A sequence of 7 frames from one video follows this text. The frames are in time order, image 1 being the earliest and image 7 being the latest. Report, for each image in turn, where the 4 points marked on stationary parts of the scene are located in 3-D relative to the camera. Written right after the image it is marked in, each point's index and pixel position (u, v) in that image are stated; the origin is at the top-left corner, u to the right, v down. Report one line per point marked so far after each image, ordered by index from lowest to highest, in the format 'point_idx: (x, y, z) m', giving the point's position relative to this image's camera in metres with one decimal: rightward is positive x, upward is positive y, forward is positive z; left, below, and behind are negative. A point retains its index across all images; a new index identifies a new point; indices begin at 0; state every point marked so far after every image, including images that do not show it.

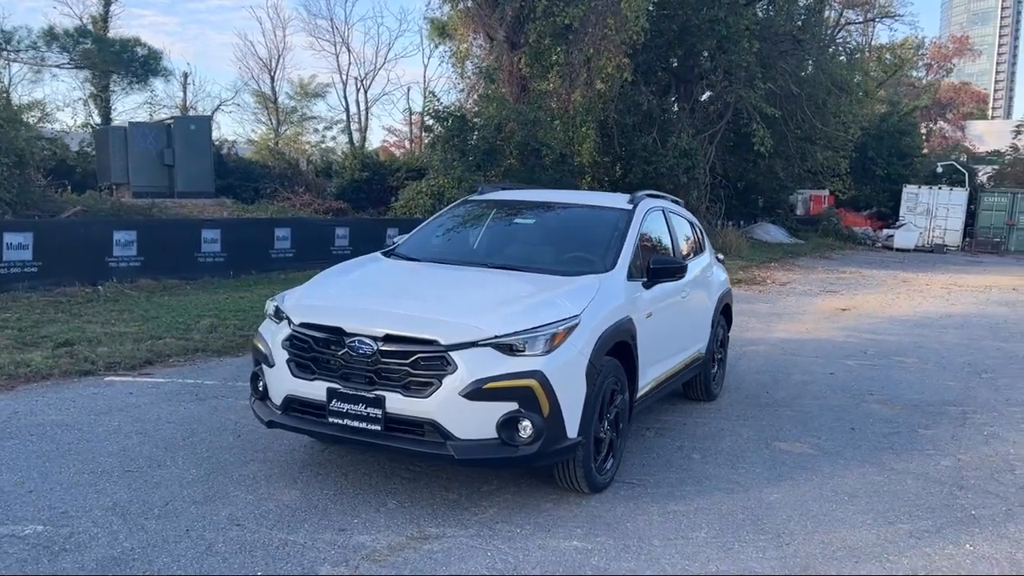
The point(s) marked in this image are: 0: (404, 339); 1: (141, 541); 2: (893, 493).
0: (-0.5, -0.3, +4.4) m
1: (-1.7, -1.2, +4.0) m
2: (+2.3, -1.2, +5.3) m
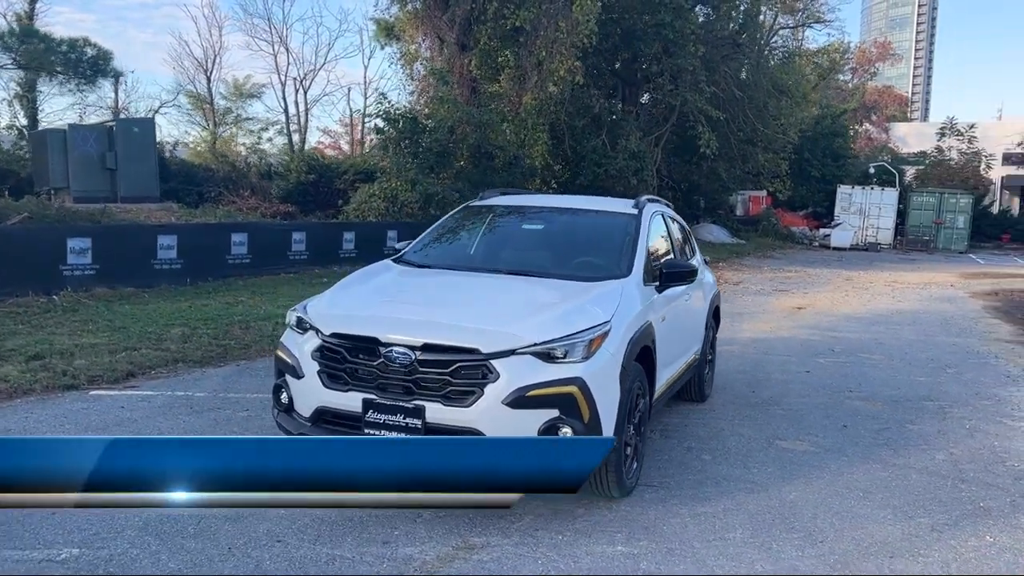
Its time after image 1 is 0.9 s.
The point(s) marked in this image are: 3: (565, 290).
0: (-0.3, -0.3, +4.4) m
1: (-1.5, -1.2, +3.9) m
2: (+2.5, -1.3, +5.5) m
3: (+0.3, 0.0, +5.1) m
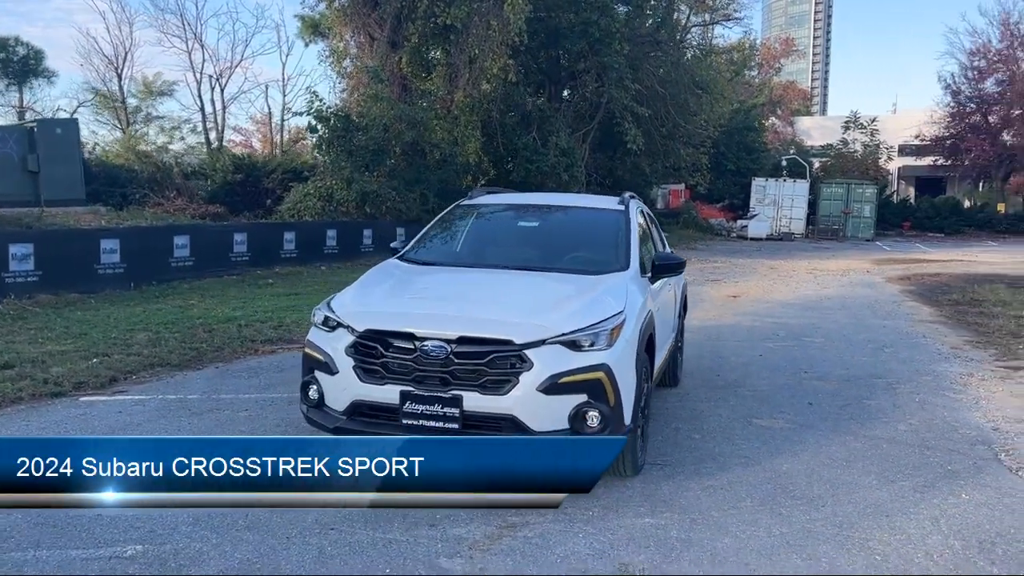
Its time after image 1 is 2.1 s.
0: (-0.2, -0.3, +4.6) m
1: (-1.2, -1.2, +4.1) m
2: (+2.5, -1.2, +6.1) m
3: (+0.4, 0.0, +5.4) m
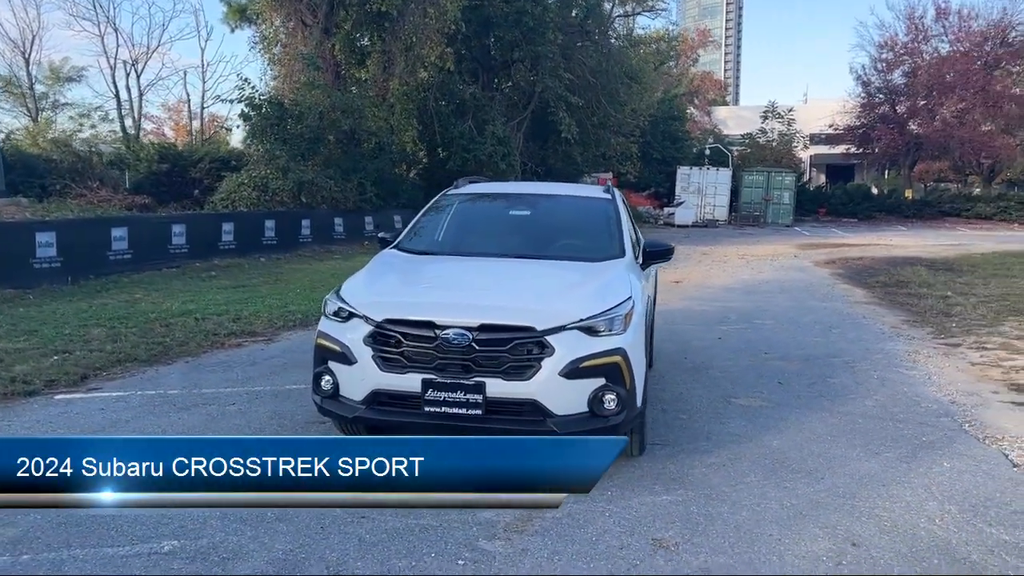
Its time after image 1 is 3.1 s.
0: (-0.1, -0.2, +4.7) m
1: (-1.0, -1.2, +4.1) m
2: (+2.5, -1.0, +6.4) m
3: (+0.4, +0.1, +5.6) m
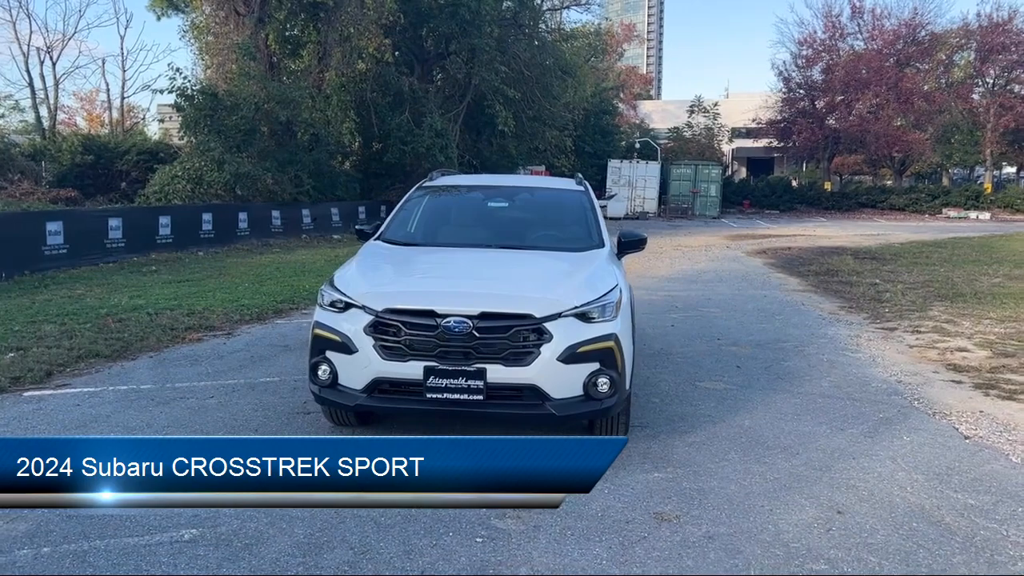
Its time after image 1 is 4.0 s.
0: (-0.1, -0.2, +4.9) m
1: (-1.0, -1.1, +4.1) m
2: (+2.4, -0.9, +6.8) m
3: (+0.4, +0.2, +5.7) m
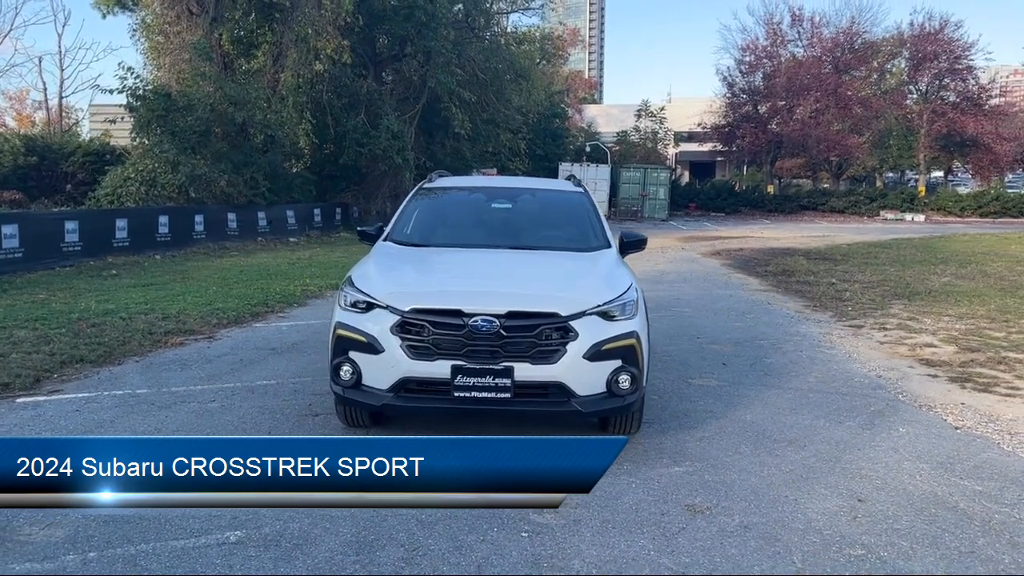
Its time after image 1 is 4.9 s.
0: (+0.1, -0.1, +4.9) m
1: (-0.8, -1.1, +4.2) m
2: (+2.4, -0.9, +7.0) m
3: (+0.4, +0.2, +5.8) m
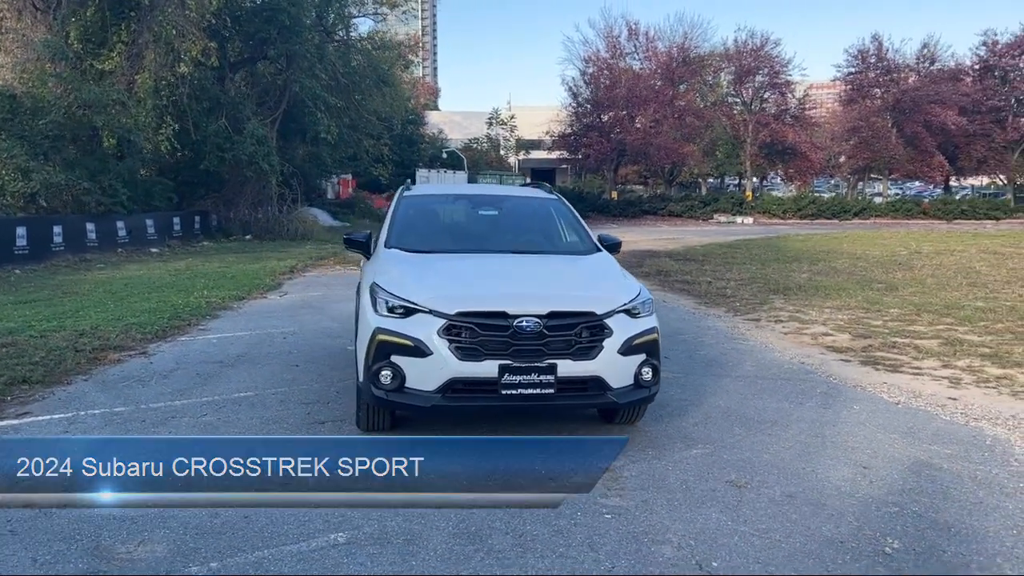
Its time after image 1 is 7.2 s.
0: (+0.3, -0.2, +5.3) m
1: (-0.3, -1.2, +4.3) m
2: (+2.2, -0.9, +7.7) m
3: (+0.5, +0.2, +6.2) m
